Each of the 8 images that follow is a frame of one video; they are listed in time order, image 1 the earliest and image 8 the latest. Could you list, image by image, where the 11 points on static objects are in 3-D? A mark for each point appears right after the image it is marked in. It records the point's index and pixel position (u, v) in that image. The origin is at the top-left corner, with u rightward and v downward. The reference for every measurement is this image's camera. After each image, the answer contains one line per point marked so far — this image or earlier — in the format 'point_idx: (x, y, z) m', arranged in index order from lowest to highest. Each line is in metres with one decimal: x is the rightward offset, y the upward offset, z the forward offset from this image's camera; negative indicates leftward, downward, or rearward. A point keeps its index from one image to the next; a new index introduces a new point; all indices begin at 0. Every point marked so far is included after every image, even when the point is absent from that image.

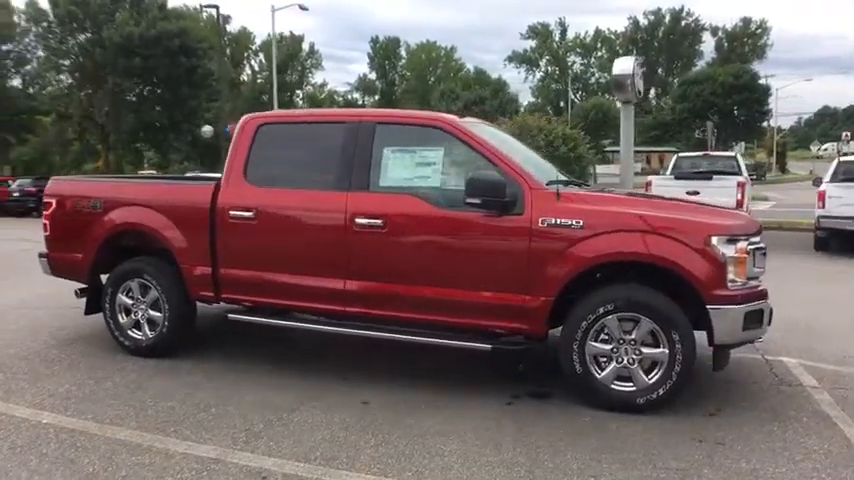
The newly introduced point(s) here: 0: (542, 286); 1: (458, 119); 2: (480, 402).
0: (+0.8, -0.3, +4.9) m
1: (+0.2, +0.9, +5.3) m
2: (+0.4, -1.2, +5.0) m
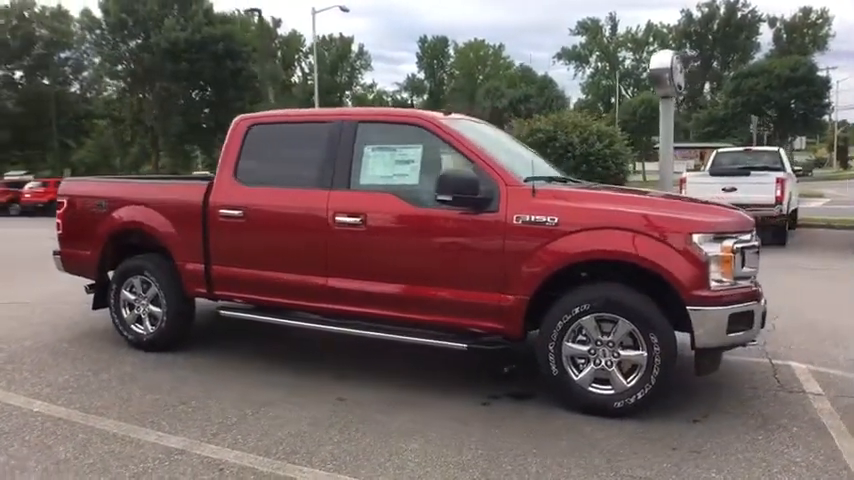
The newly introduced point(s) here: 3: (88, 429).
0: (+0.6, -0.3, +4.8) m
1: (+0.1, +1.0, +5.3) m
2: (+0.2, -1.2, +4.9) m
3: (-2.3, -1.3, +4.6) m
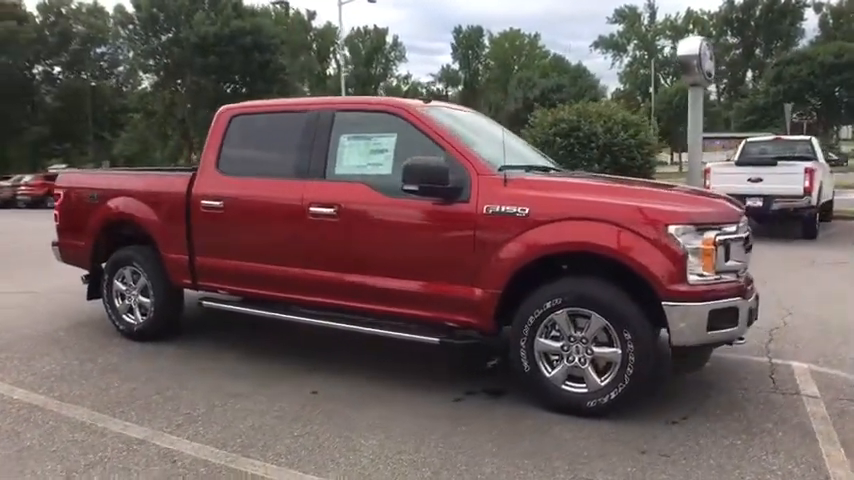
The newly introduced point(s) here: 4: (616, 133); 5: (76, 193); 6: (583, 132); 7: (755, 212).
0: (+0.4, -0.3, +4.6) m
1: (-0.1, +1.0, +5.1) m
2: (0.0, -1.1, +4.8) m
3: (-2.5, -1.2, +4.7) m
4: (+3.9, +2.3, +14.4) m
5: (-3.4, +0.4, +6.5) m
6: (+3.2, +2.3, +14.4) m
7: (+5.4, +0.5, +11.2) m
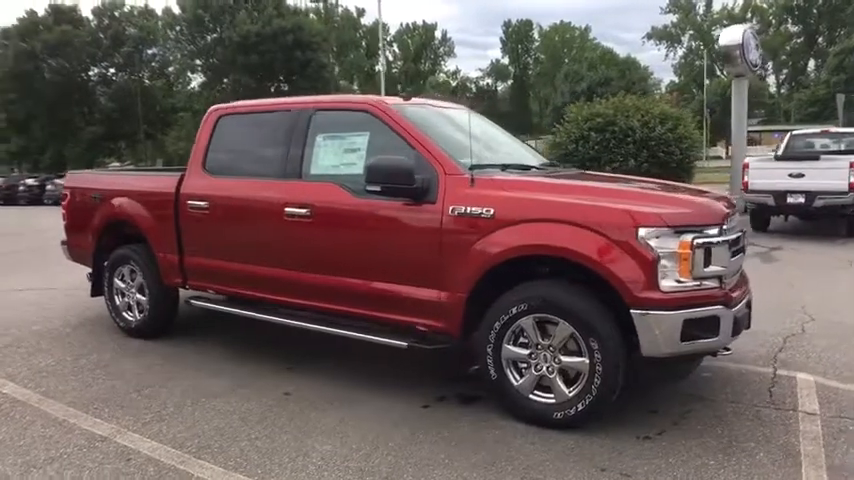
0: (+0.2, -0.3, +4.5) m
1: (-0.3, +1.0, +5.0) m
2: (-0.2, -1.1, +4.7) m
3: (-2.7, -1.2, +4.8) m
4: (+4.5, +2.3, +13.8) m
5: (-3.4, +0.5, +6.7) m
6: (+3.9, +2.3, +13.9) m
7: (+5.7, +0.5, +10.5) m
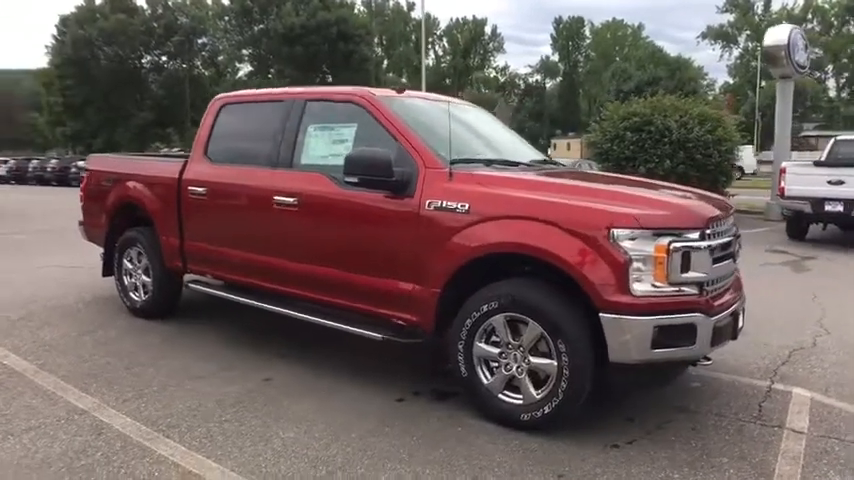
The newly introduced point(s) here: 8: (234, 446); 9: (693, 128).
0: (0.0, -0.2, +4.4) m
1: (-0.3, +1.1, +5.0) m
2: (-0.4, -1.1, +4.7) m
3: (-2.9, -1.0, +5.0) m
4: (+5.2, +2.2, +13.4) m
5: (-3.4, +0.6, +6.9) m
6: (+4.5, +2.3, +13.6) m
7: (+6.0, +0.3, +10.1) m
8: (-1.1, -1.2, +4.0) m
9: (+5.2, +2.2, +13.4) m
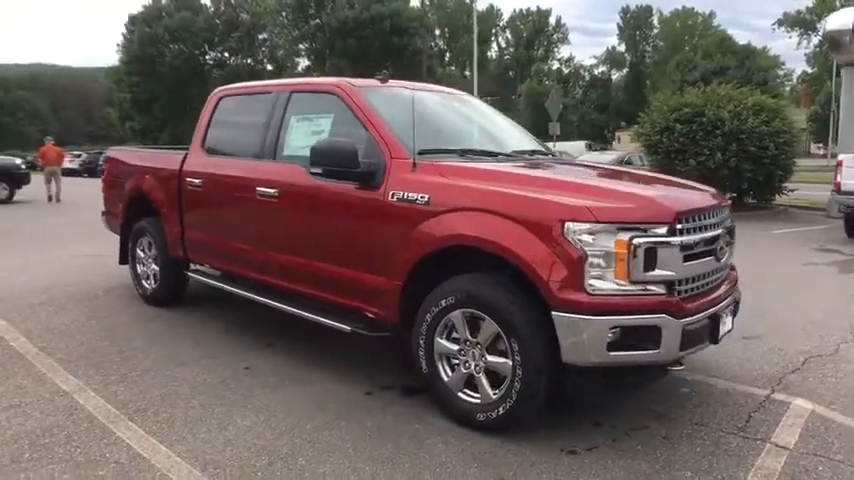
0: (-0.2, -0.2, +4.3) m
1: (-0.5, +1.1, +4.9) m
2: (-0.6, -1.0, +4.7) m
3: (-3.1, -0.9, +5.2) m
4: (+5.9, +2.3, +12.7) m
5: (-3.3, +0.8, +7.2) m
6: (+5.3, +2.3, +12.9) m
7: (+6.4, +0.3, +9.3) m
8: (-1.4, -1.1, +4.0) m
9: (+6.0, +2.2, +12.7) m
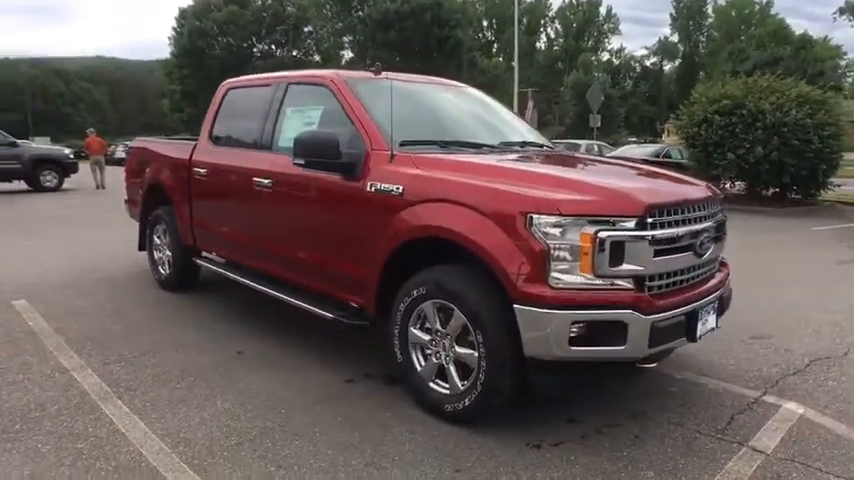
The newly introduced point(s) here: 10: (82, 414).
0: (-0.3, -0.1, +4.4) m
1: (-0.5, +1.2, +5.0) m
2: (-0.7, -0.9, +4.7) m
3: (-3.1, -0.8, +5.5) m
4: (+6.5, +2.3, +12.2) m
5: (-3.2, +0.9, +7.4) m
6: (+5.9, +2.4, +12.5) m
7: (+6.6, +0.3, +8.8) m
8: (-1.6, -1.1, +4.2) m
9: (+6.5, +2.3, +12.2) m
10: (-2.1, -1.1, +4.2) m
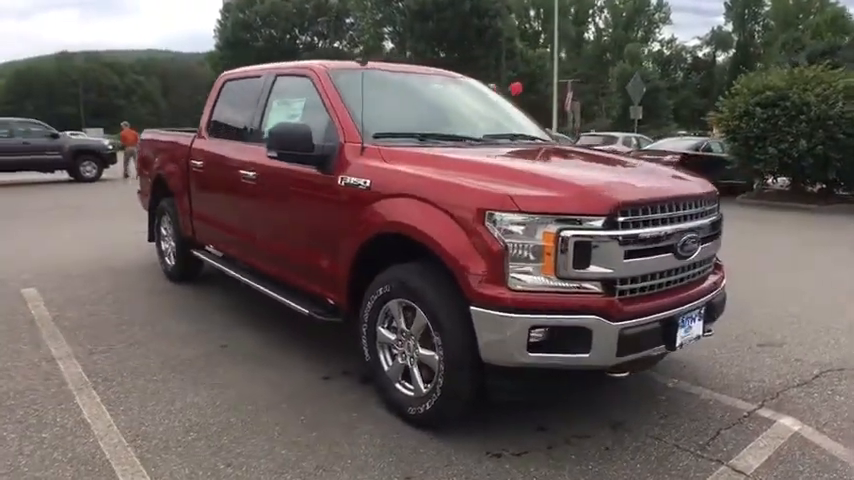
0: (-0.5, -0.1, +4.3) m
1: (-0.6, +1.2, +4.8) m
2: (-0.8, -0.9, +4.7) m
3: (-3.2, -0.7, +5.6) m
4: (+6.9, +2.3, +11.5) m
5: (-3.1, +1.0, +7.5) m
6: (+6.3, +2.4, +11.8) m
7: (+6.8, +0.3, +8.1) m
8: (-1.8, -1.0, +4.2) m
9: (+7.0, +2.3, +11.5) m
10: (-2.3, -1.0, +4.2) m
